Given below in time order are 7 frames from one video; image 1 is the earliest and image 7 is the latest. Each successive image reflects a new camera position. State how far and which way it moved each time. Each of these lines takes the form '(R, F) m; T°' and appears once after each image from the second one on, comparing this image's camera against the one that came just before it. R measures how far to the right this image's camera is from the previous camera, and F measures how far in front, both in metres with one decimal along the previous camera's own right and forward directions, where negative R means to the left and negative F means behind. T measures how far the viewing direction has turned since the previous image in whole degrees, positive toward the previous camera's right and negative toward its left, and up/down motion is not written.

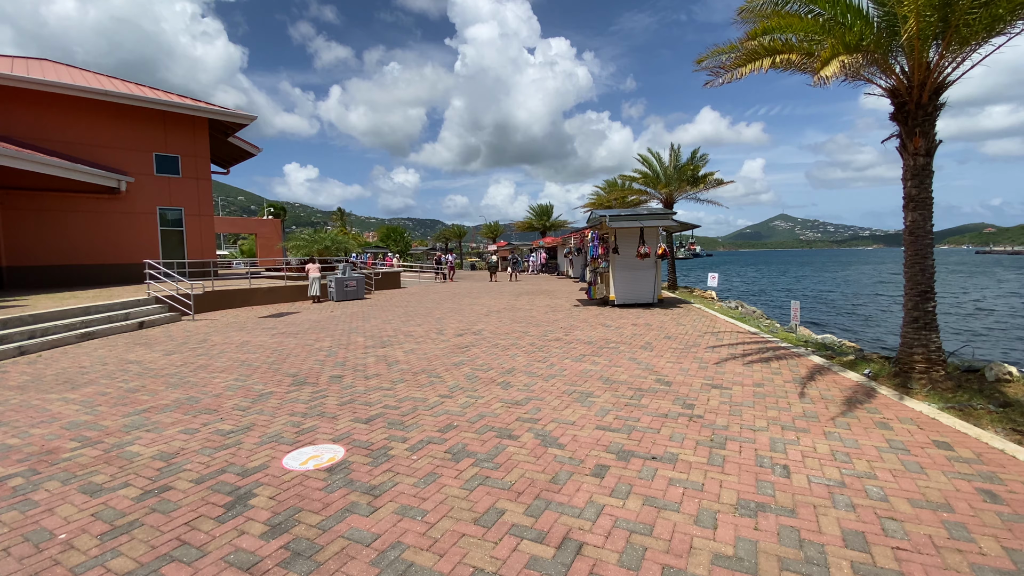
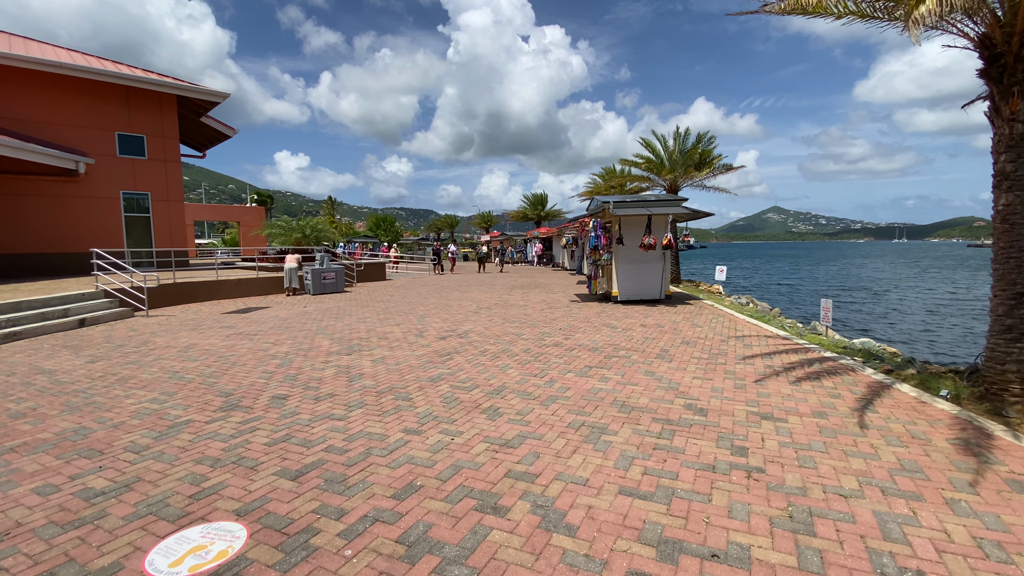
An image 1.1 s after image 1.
(0.0, +1.4) m; +1°
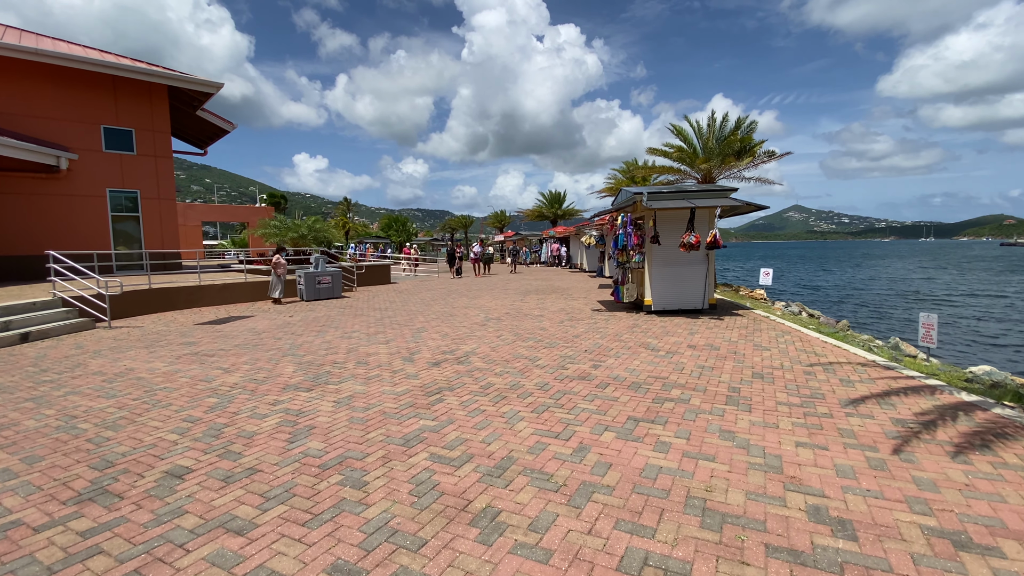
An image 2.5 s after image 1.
(0.0, +1.9) m; -2°
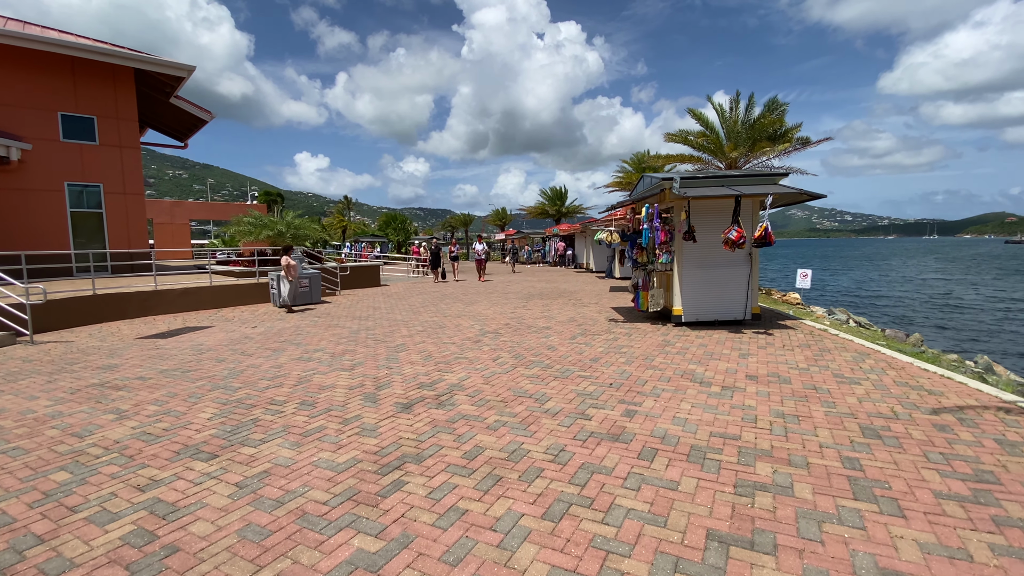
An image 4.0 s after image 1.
(0.0, +1.8) m; 0°
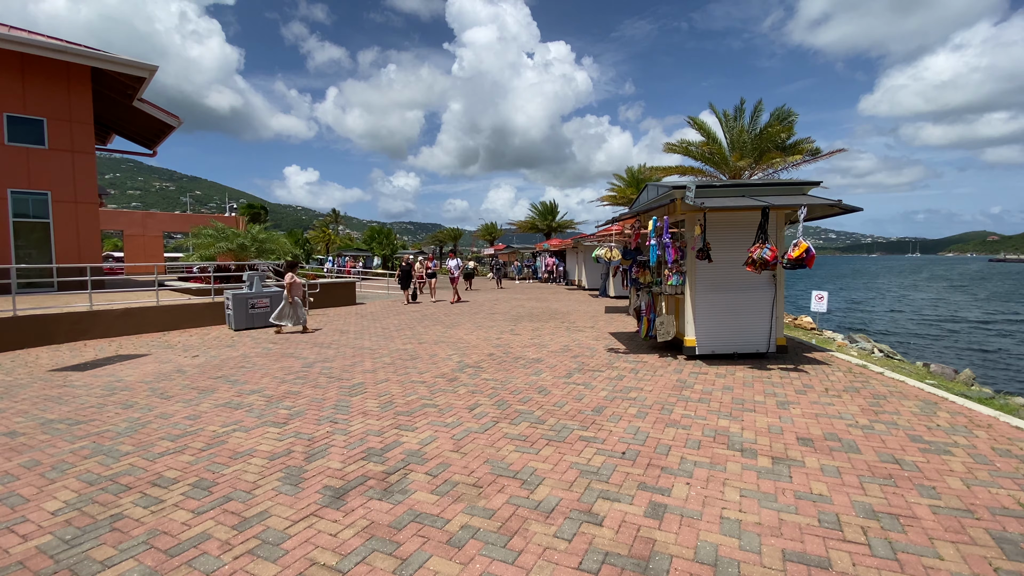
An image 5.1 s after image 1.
(+0.1, +1.3) m; +1°
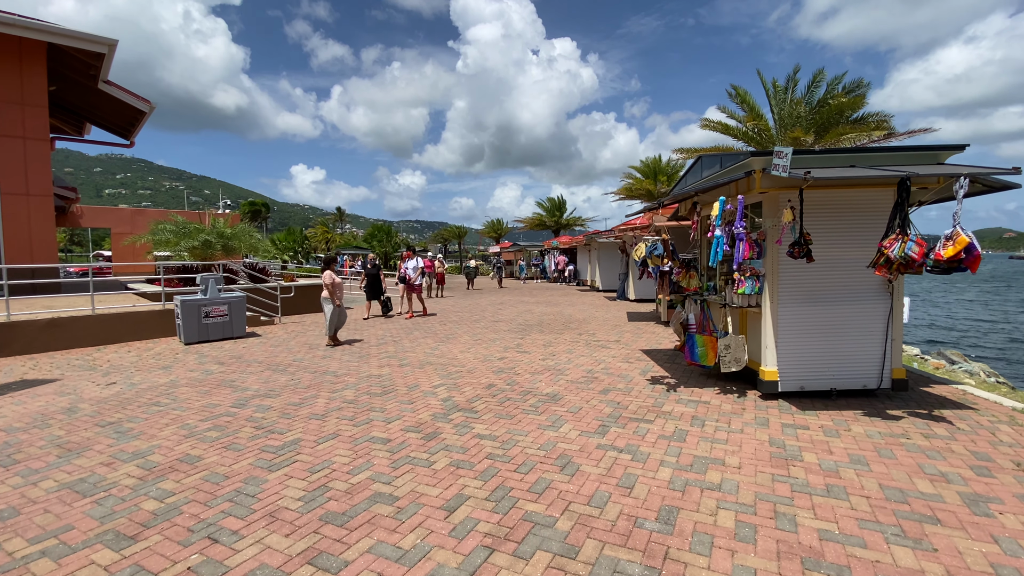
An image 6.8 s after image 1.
(0.0, +2.1) m; -1°
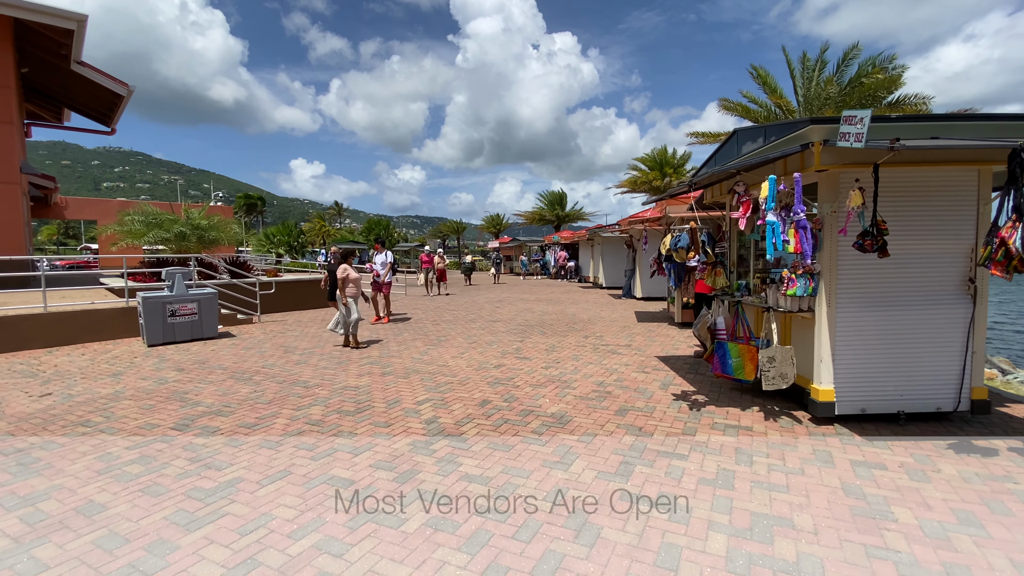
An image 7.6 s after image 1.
(0.0, +0.9) m; 0°
